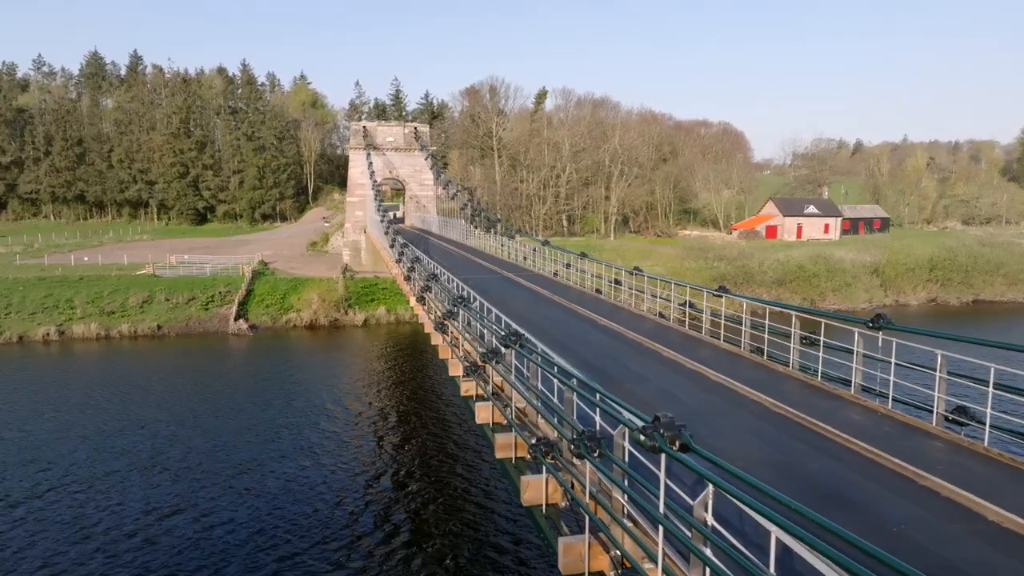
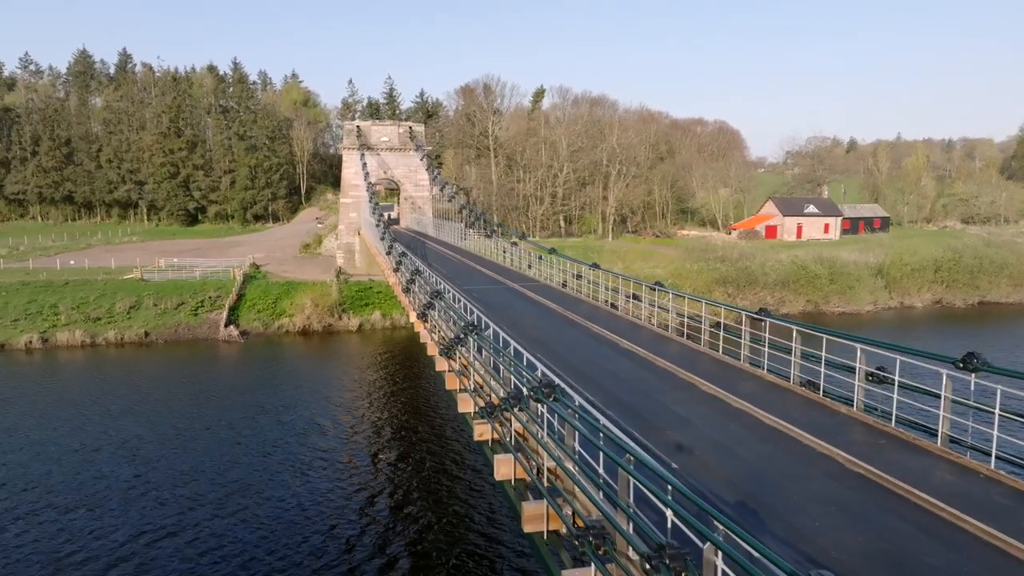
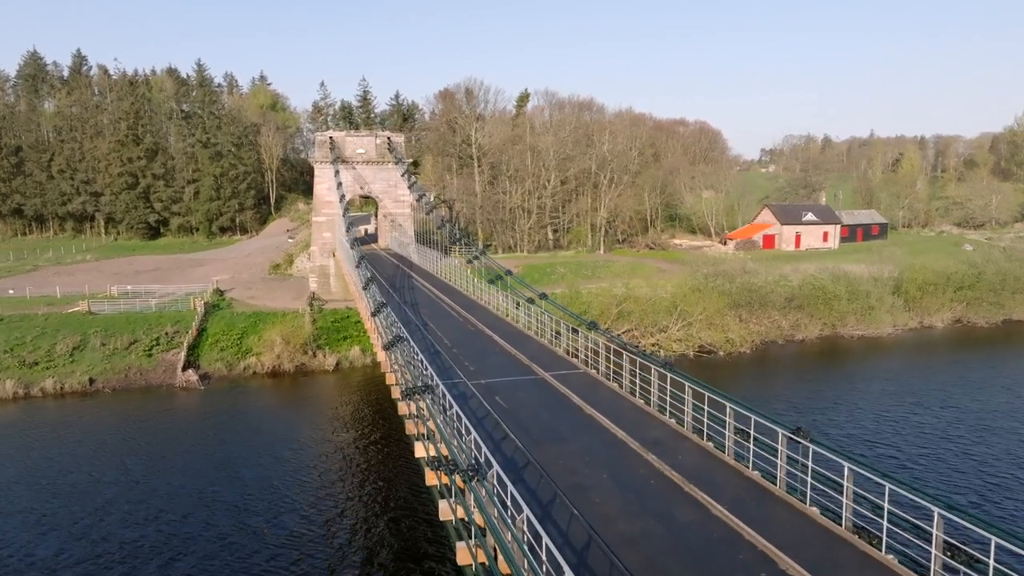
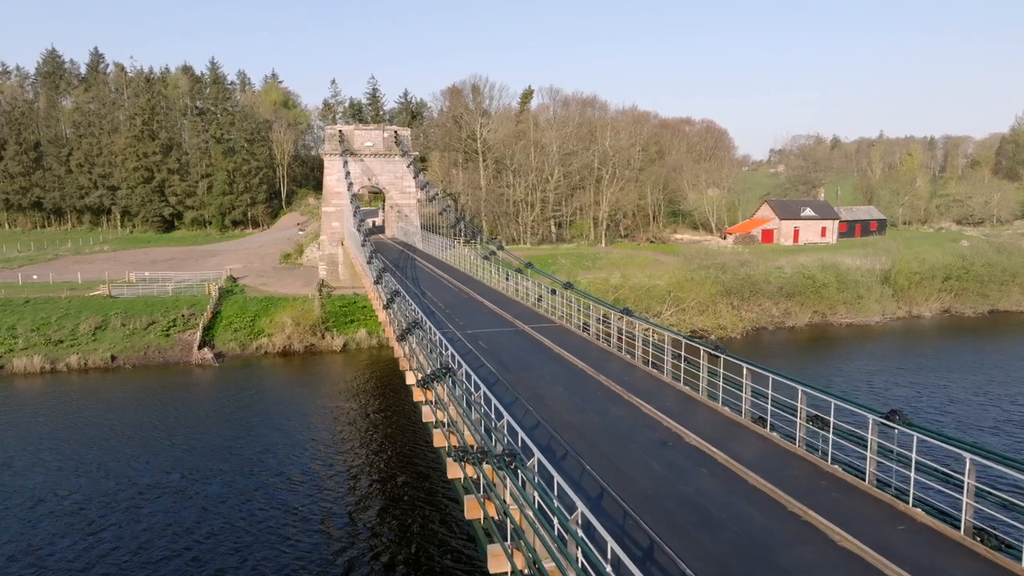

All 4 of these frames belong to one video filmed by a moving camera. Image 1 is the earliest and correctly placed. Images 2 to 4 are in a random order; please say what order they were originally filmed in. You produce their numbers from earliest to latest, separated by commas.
2, 4, 3
